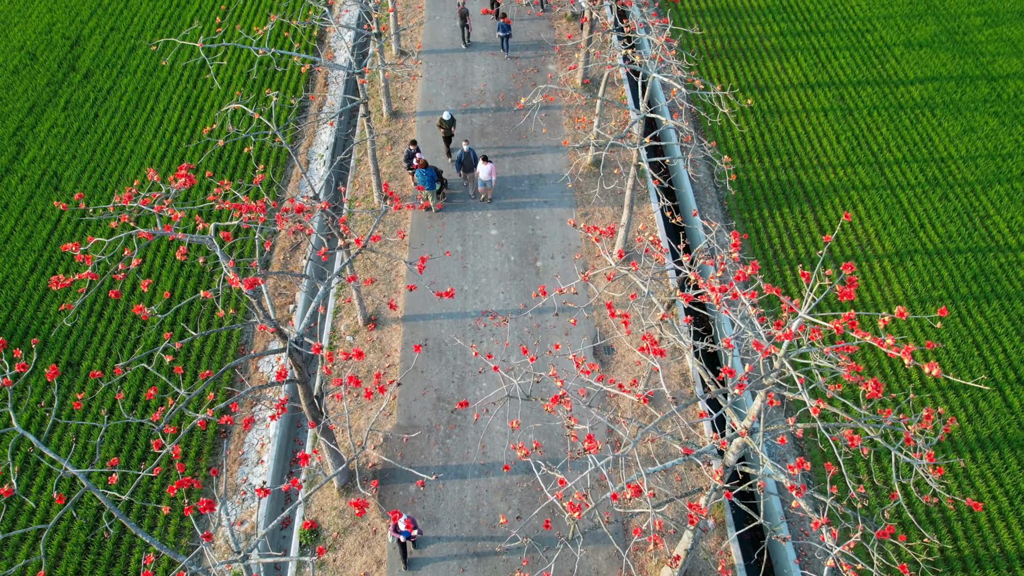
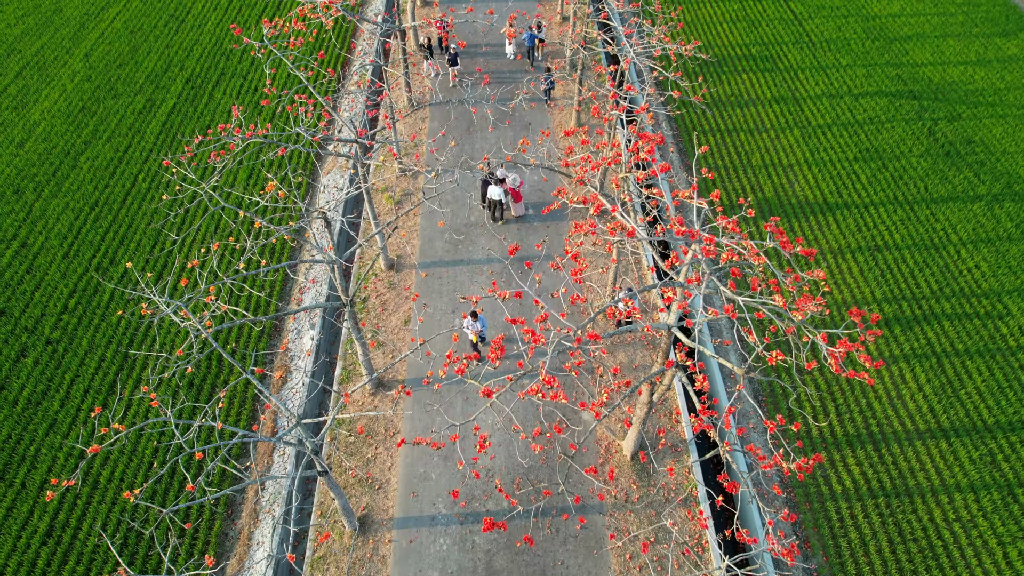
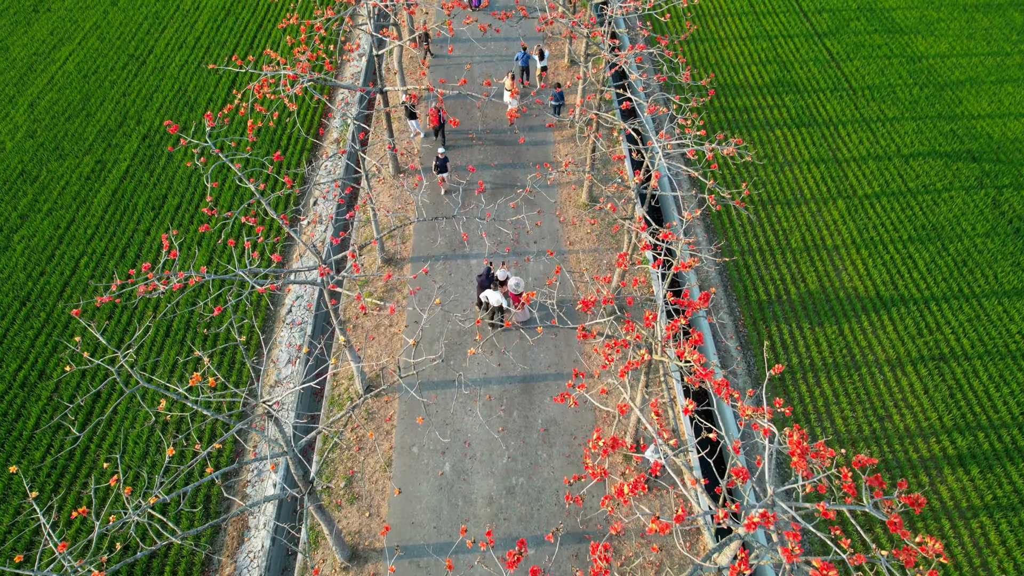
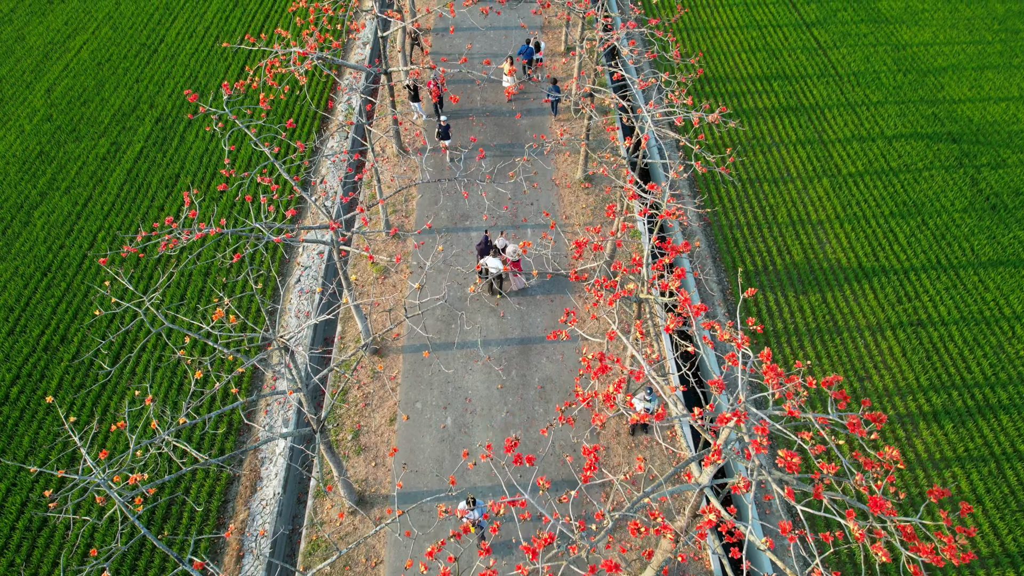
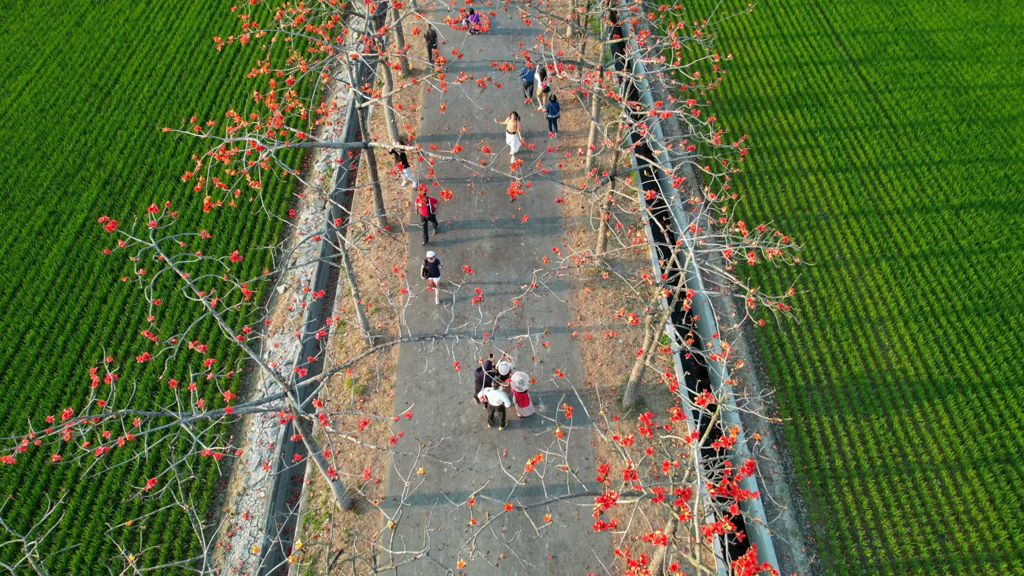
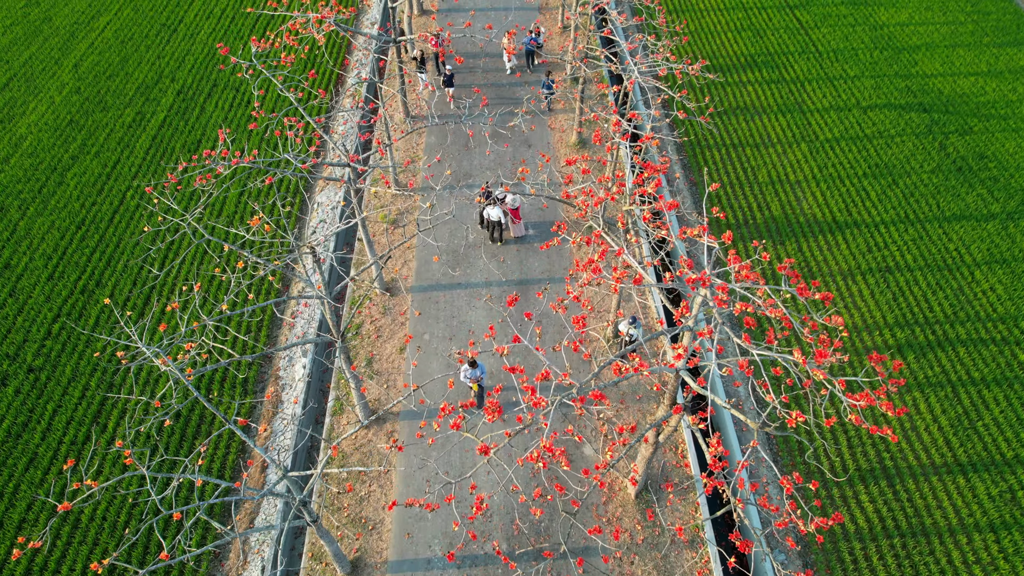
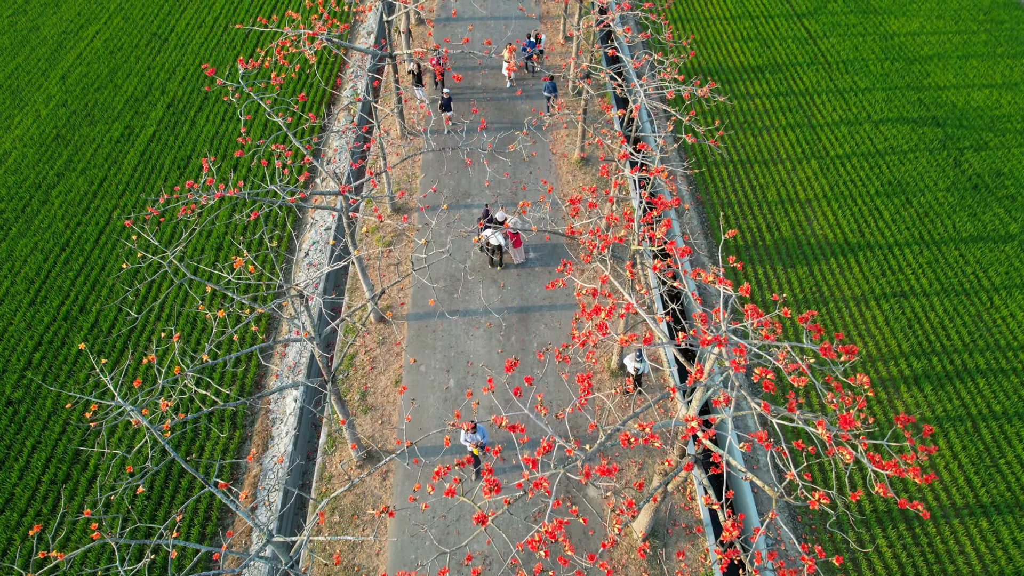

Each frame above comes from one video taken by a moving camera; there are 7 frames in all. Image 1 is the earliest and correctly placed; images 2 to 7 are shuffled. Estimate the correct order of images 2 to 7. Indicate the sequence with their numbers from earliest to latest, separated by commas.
2, 6, 7, 4, 3, 5
